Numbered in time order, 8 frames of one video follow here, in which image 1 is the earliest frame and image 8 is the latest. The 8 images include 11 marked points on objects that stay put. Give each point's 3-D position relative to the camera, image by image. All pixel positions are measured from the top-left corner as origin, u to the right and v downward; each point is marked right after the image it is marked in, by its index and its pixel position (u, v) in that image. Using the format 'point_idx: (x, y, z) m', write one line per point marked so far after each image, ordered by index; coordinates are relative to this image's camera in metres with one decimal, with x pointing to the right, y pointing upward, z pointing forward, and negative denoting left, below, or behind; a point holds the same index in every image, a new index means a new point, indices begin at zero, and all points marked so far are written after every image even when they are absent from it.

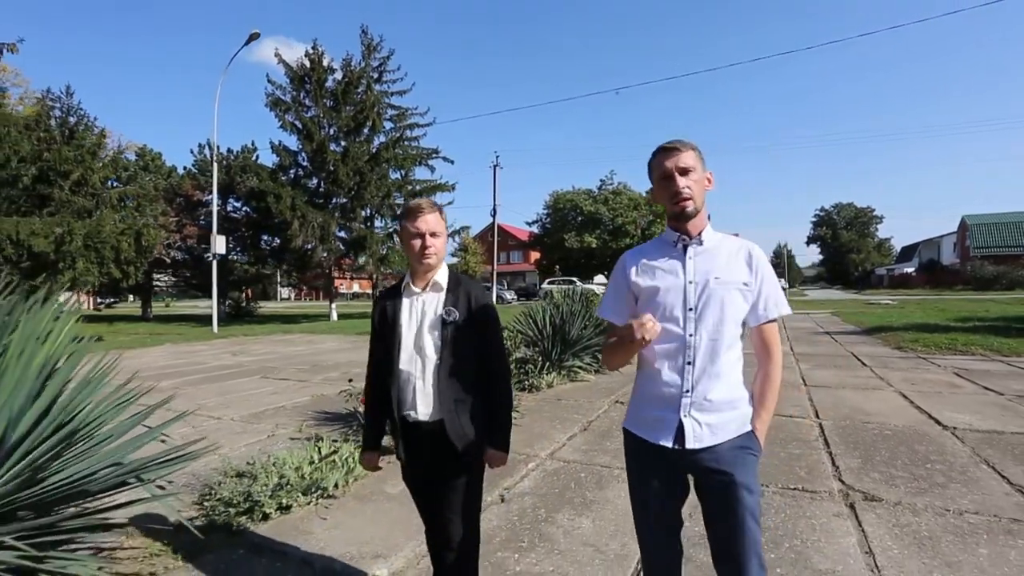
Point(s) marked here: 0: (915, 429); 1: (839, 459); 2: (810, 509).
0: (+3.3, -1.2, +5.1) m
1: (+2.2, -1.2, +4.3) m
2: (+1.6, -1.2, +3.4) m
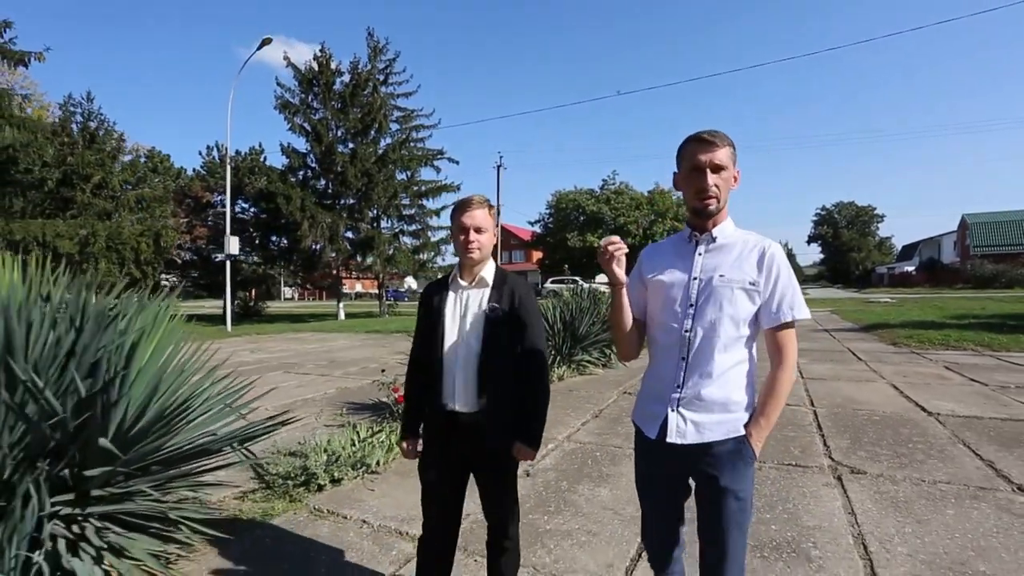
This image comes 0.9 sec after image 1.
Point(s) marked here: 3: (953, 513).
0: (+3.5, -1.1, +5.6) m
1: (+2.4, -1.2, +4.7) m
2: (+1.8, -1.2, +3.8) m
3: (+2.3, -1.2, +3.3) m
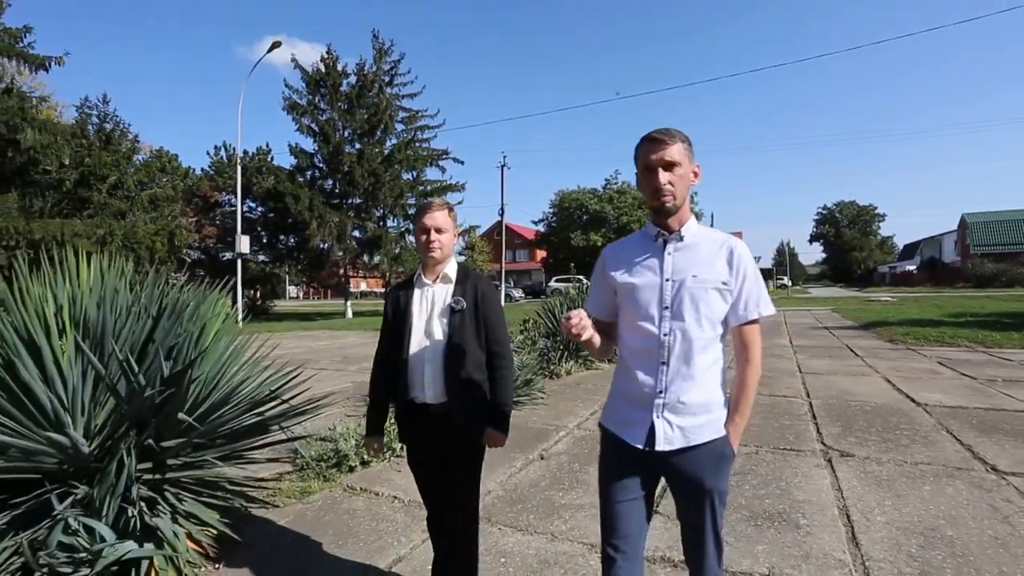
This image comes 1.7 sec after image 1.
0: (+3.6, -1.1, +5.9) m
1: (+2.5, -1.1, +5.1) m
2: (+1.9, -1.2, +4.2) m
3: (+2.4, -1.2, +3.6) m
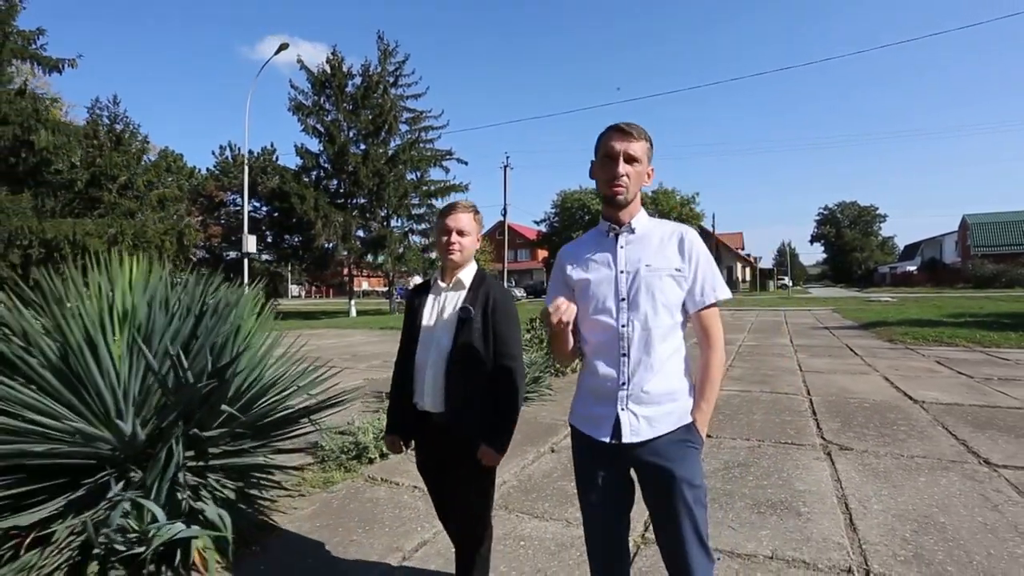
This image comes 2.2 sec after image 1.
0: (+3.7, -1.1, +6.1) m
1: (+2.6, -1.1, +5.3) m
2: (+2.0, -1.2, +4.4) m
3: (+2.5, -1.2, +3.8) m
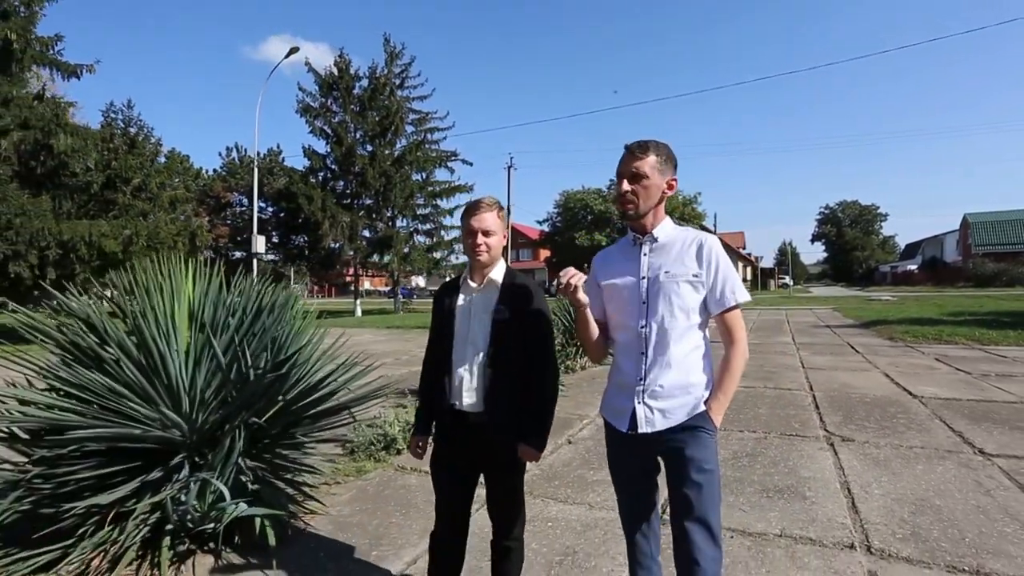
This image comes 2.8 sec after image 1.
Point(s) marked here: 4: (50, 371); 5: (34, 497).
0: (+3.8, -1.1, +6.3) m
1: (+2.8, -1.1, +5.5) m
2: (+2.1, -1.2, +4.6) m
3: (+2.7, -1.2, +4.1) m
4: (-2.2, -0.4, +2.9) m
5: (-2.1, -0.9, +2.7) m
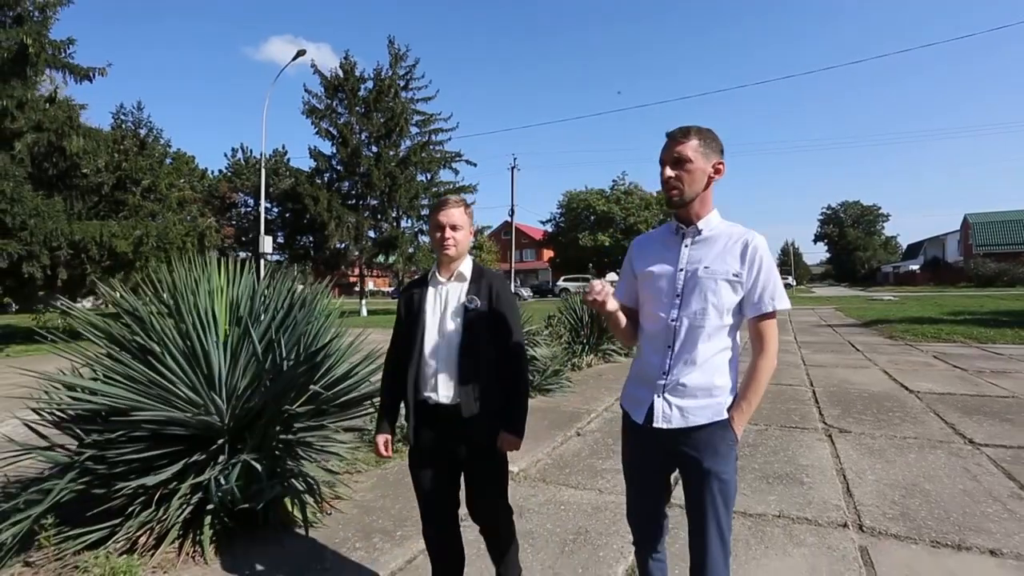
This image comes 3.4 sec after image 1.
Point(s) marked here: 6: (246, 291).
0: (+3.9, -1.1, +6.6) m
1: (+2.9, -1.1, +5.7) m
2: (+2.2, -1.1, +4.8) m
3: (+2.7, -1.1, +4.3) m
4: (-2.1, -0.4, +3.2) m
5: (-2.0, -0.9, +3.0) m
6: (-1.5, 0.0, +3.6) m
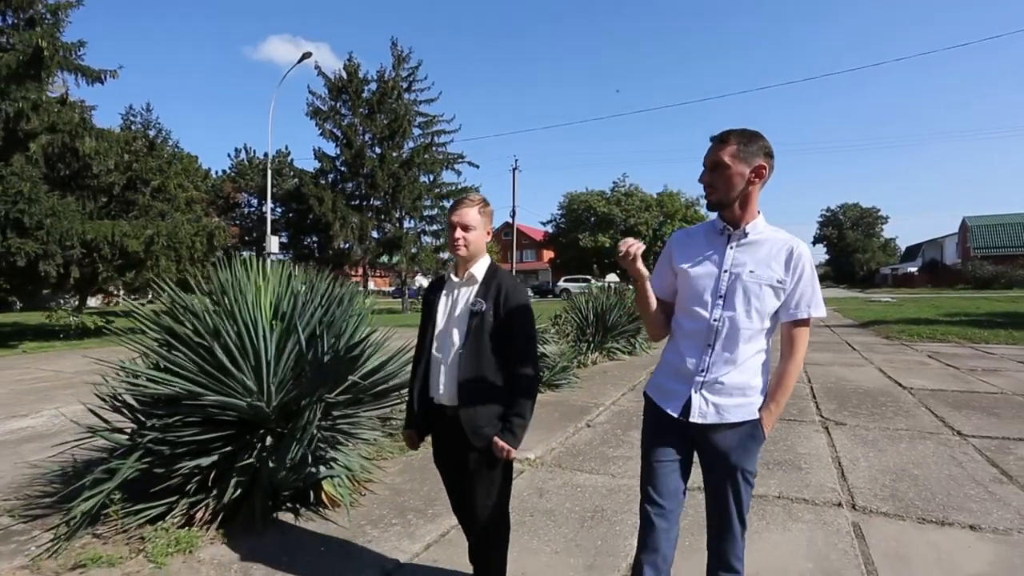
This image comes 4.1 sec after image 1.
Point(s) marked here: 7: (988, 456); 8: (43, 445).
0: (+4.1, -1.1, +6.8) m
1: (+3.0, -1.1, +6.0) m
2: (+2.3, -1.1, +5.1) m
3: (+2.9, -1.1, +4.6) m
4: (-2.0, -0.4, +3.4) m
5: (-1.9, -0.9, +3.2) m
6: (-1.4, 0.0, +3.8) m
7: (+3.2, -1.1, +4.2) m
8: (-3.8, -1.3, +5.1) m
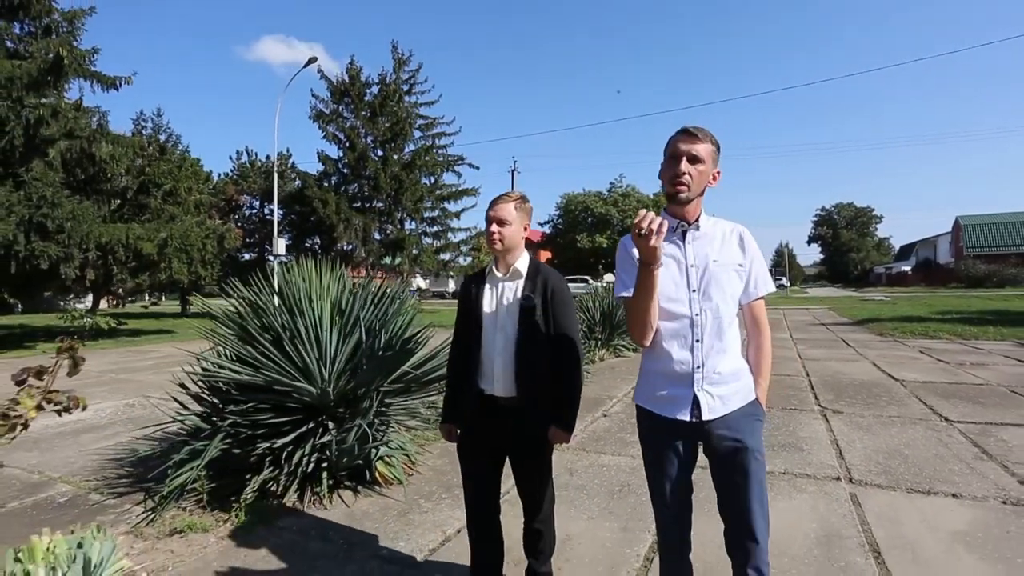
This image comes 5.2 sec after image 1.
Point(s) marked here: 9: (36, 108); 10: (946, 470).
0: (+4.2, -1.1, +7.3) m
1: (+3.2, -1.1, +6.5) m
2: (+2.6, -1.1, +5.6) m
3: (+3.1, -1.1, +5.0) m
4: (-1.8, -0.4, +3.8) m
5: (-1.7, -0.9, +3.6) m
6: (-1.2, 0.0, +4.2) m
7: (+3.4, -1.1, +4.7) m
8: (-3.6, -1.3, +5.5) m
9: (-10.1, +3.8, +13.3) m
10: (+2.8, -1.2, +4.0) m
